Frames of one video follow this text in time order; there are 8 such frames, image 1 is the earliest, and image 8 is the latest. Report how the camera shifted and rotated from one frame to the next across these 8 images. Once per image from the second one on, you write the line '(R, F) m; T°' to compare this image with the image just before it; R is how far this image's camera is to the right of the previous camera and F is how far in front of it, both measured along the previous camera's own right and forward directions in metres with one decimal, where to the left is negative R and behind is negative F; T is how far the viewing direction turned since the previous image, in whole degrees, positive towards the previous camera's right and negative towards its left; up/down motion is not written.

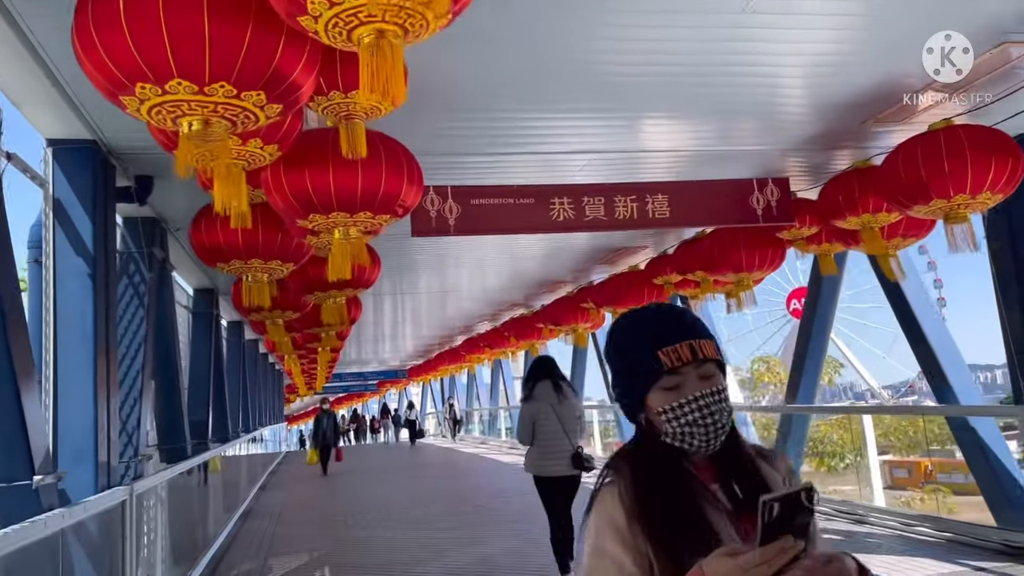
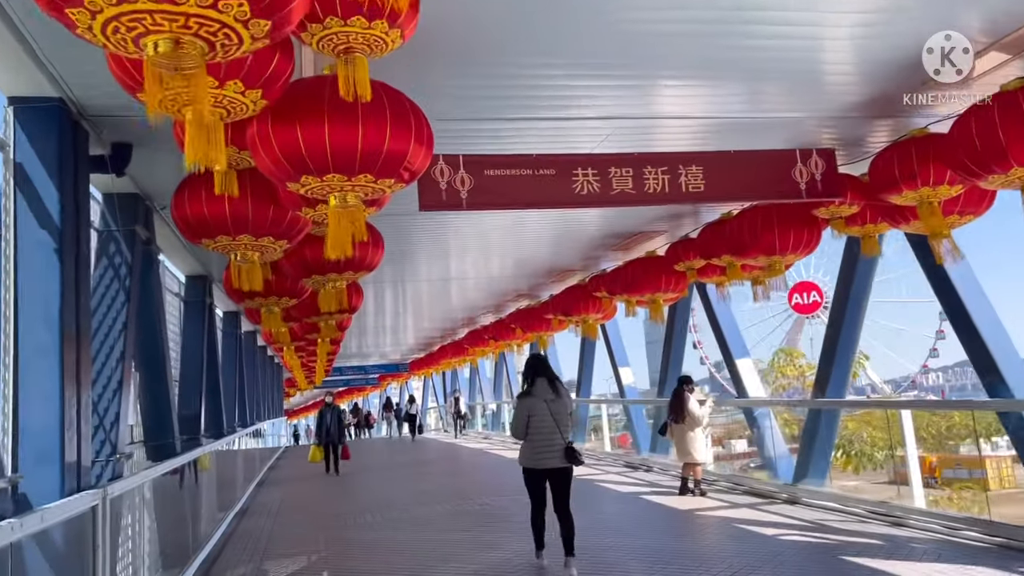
(-0.1, +0.5) m; 0°
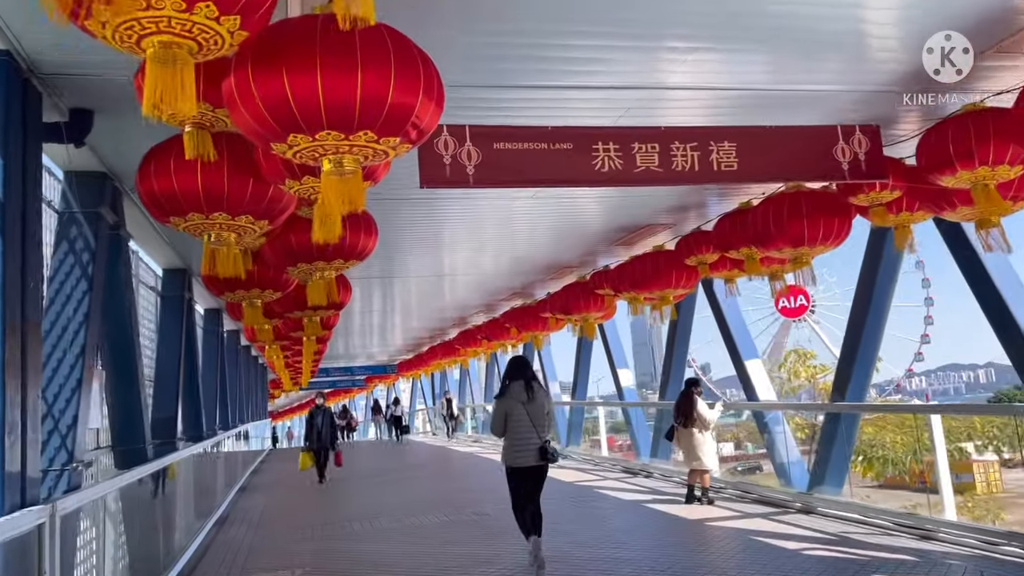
(-0.1, +0.5) m; +1°
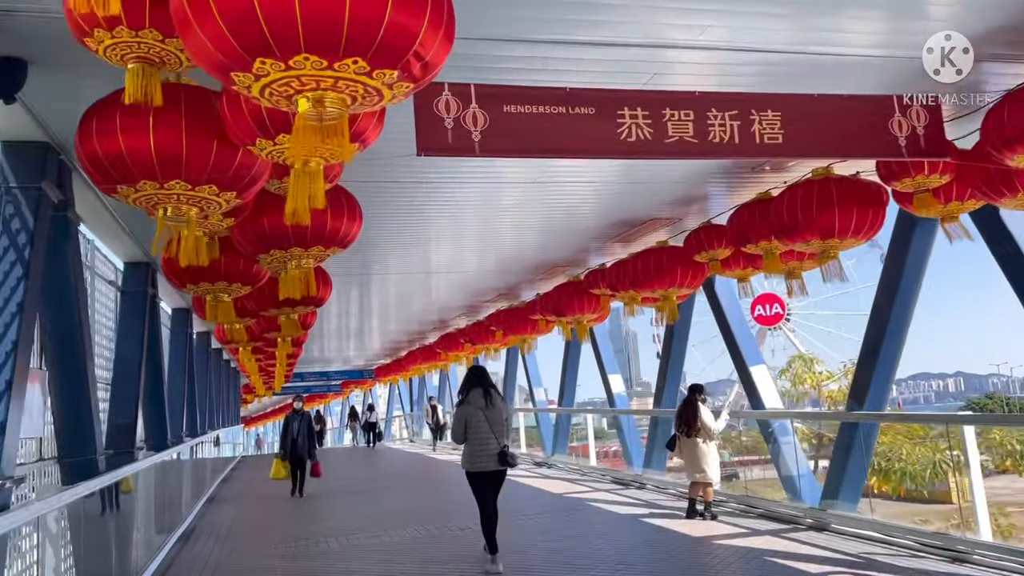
(-0.1, +0.6) m; +2°
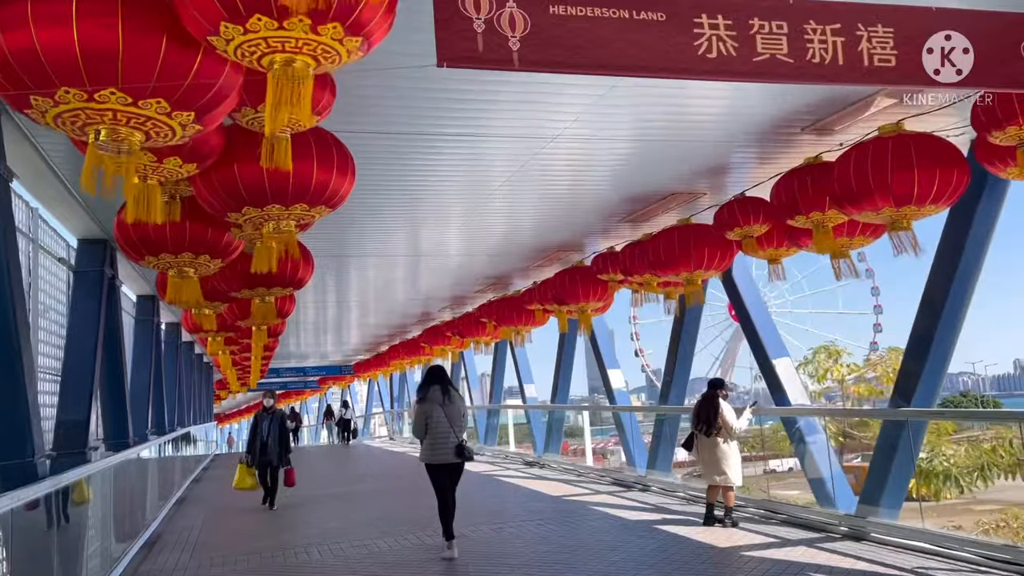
(-0.2, +0.7) m; +2°
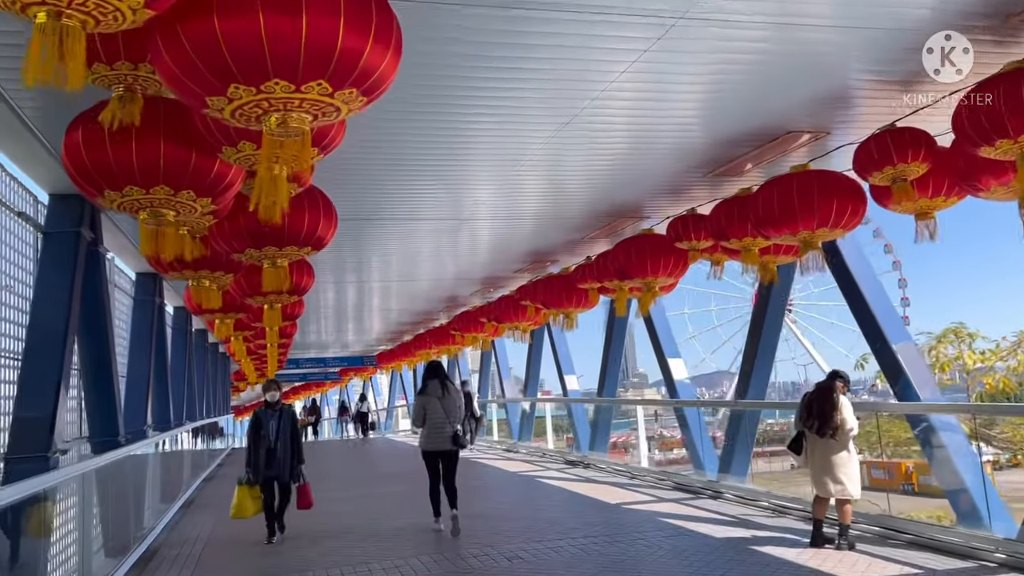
(-0.3, +1.2) m; -1°
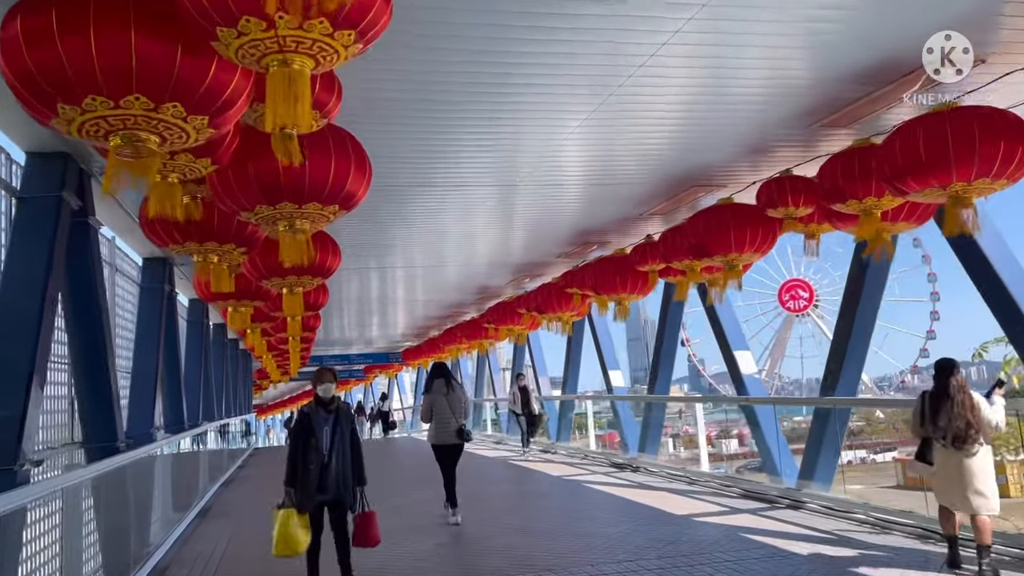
(-0.3, +0.9) m; -1°
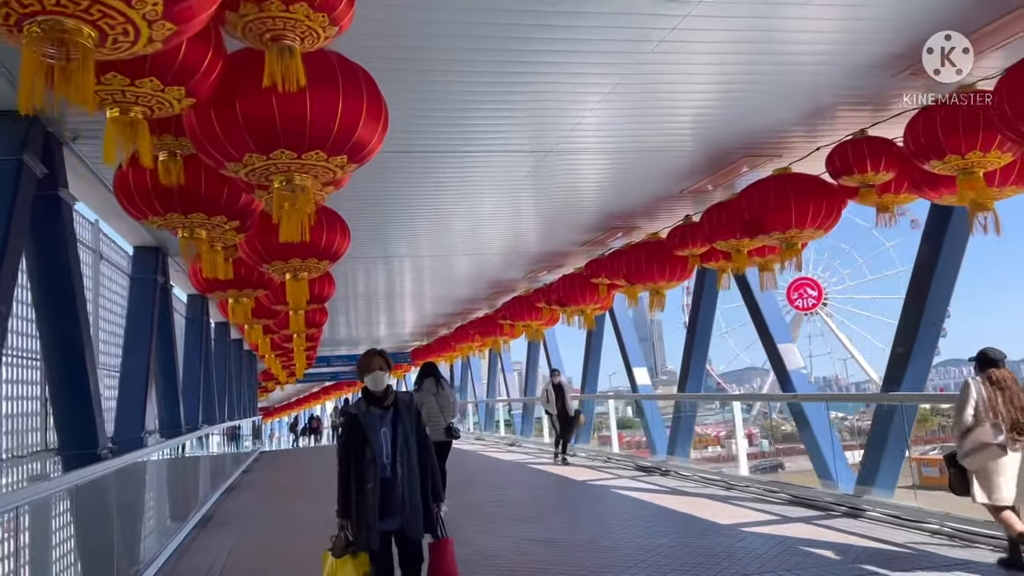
(-0.2, +0.7) m; 0°
